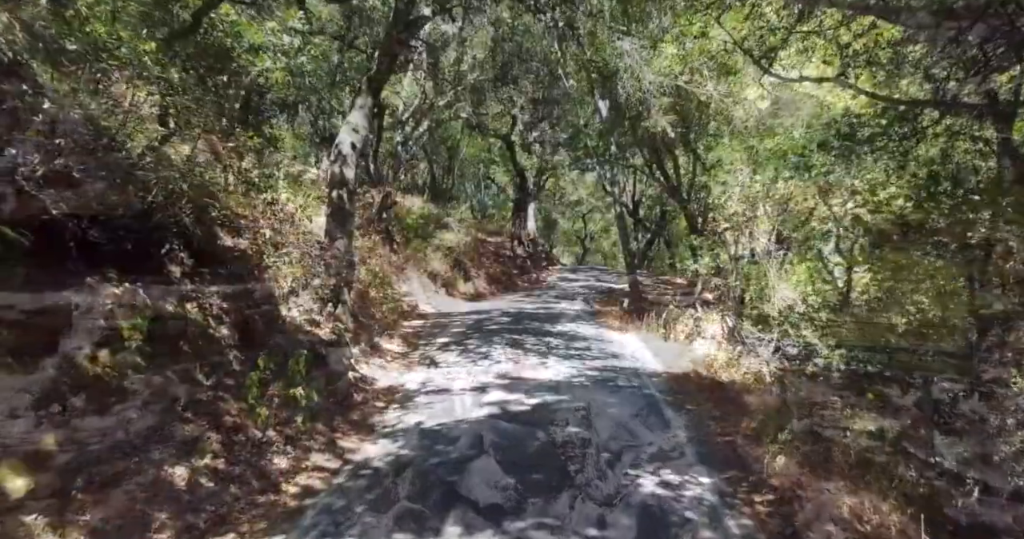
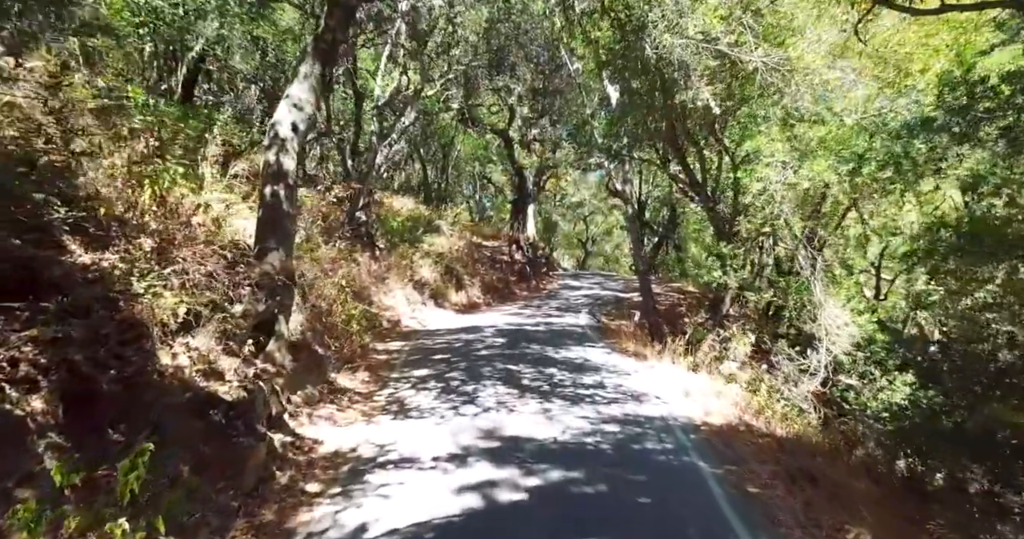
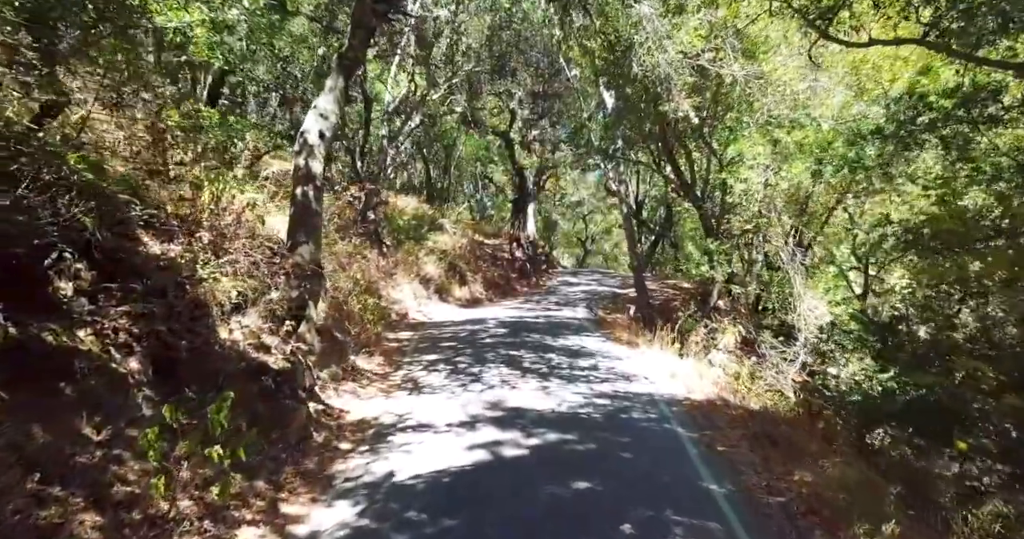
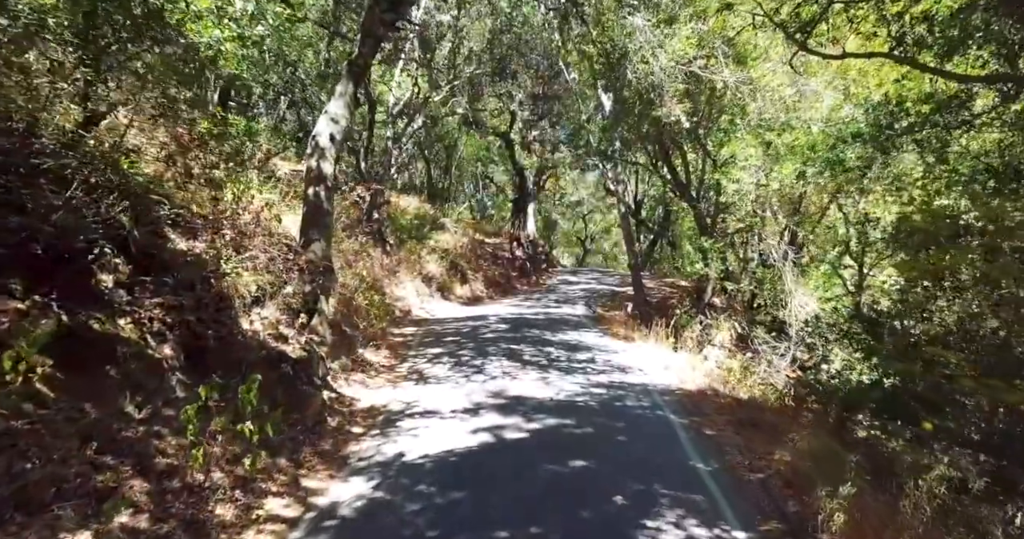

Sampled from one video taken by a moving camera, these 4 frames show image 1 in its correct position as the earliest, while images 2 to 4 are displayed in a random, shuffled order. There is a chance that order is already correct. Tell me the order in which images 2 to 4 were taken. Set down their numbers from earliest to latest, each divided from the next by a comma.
4, 3, 2
